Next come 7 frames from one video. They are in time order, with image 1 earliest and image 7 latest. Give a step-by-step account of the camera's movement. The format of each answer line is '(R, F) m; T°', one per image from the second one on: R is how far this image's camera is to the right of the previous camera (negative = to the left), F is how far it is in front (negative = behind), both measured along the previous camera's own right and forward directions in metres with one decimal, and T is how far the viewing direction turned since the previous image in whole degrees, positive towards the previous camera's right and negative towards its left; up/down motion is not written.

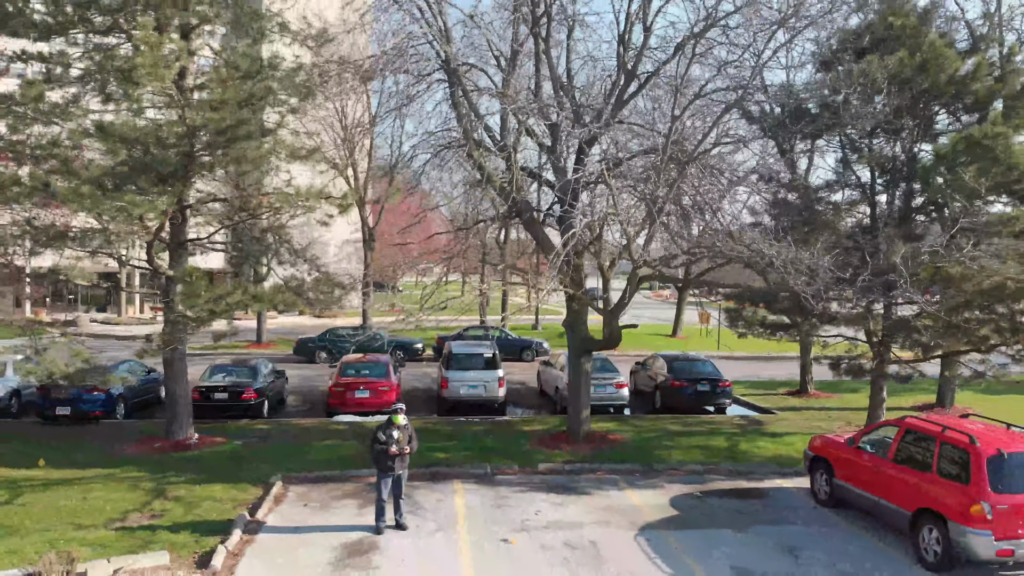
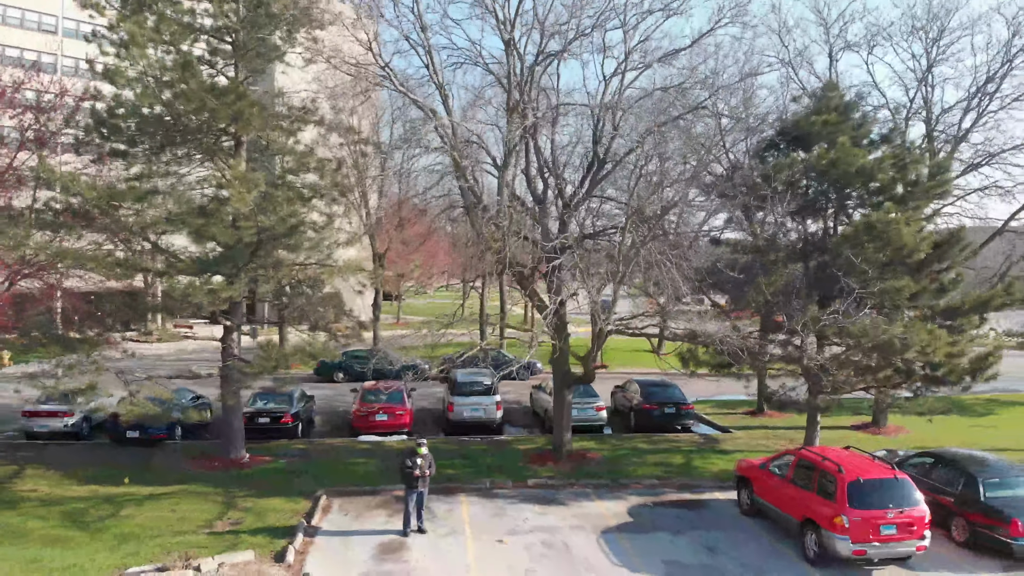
(+0.1, -2.4) m; 0°
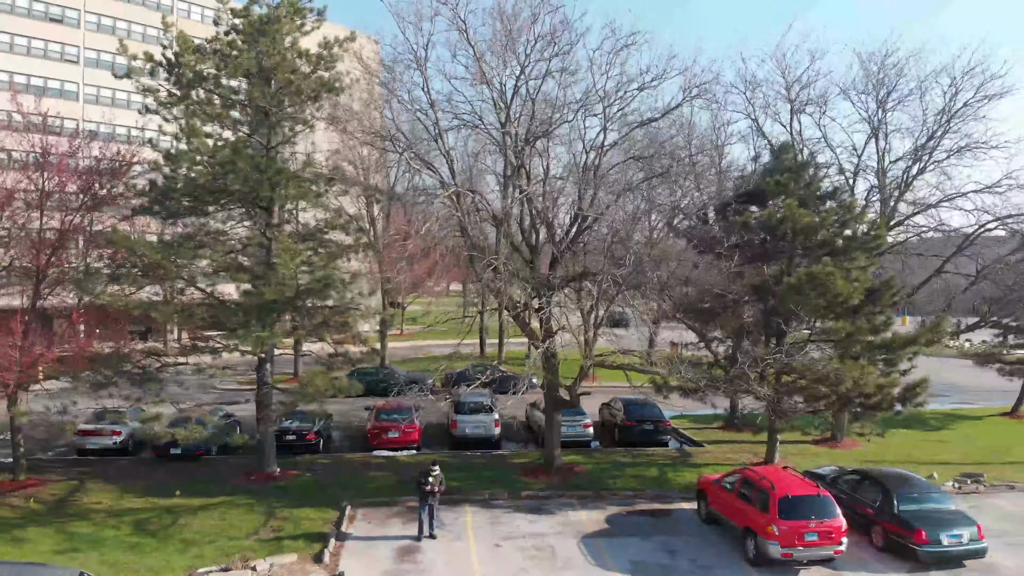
(+0.1, -2.0) m; 0°
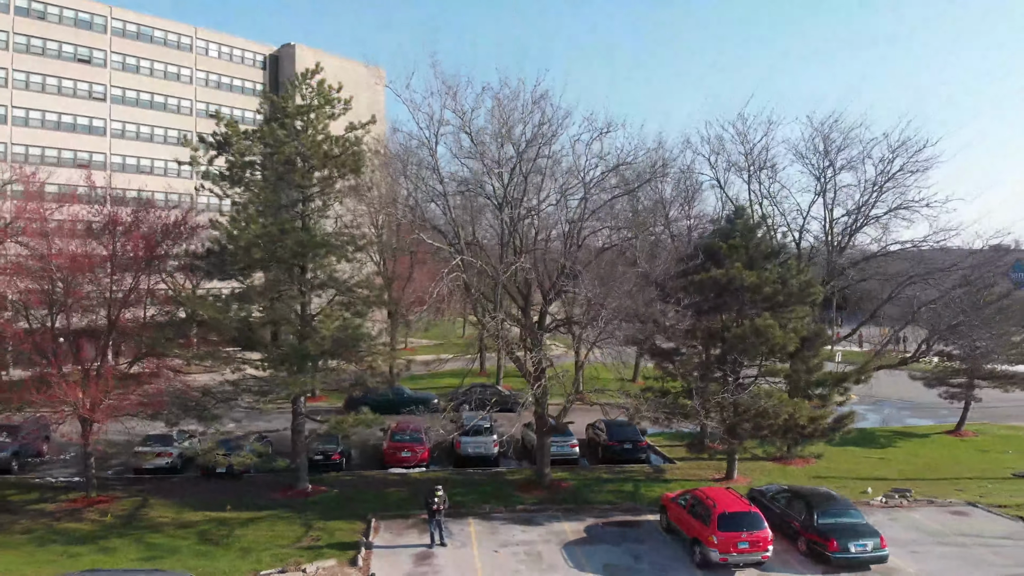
(+0.1, -2.8) m; 0°
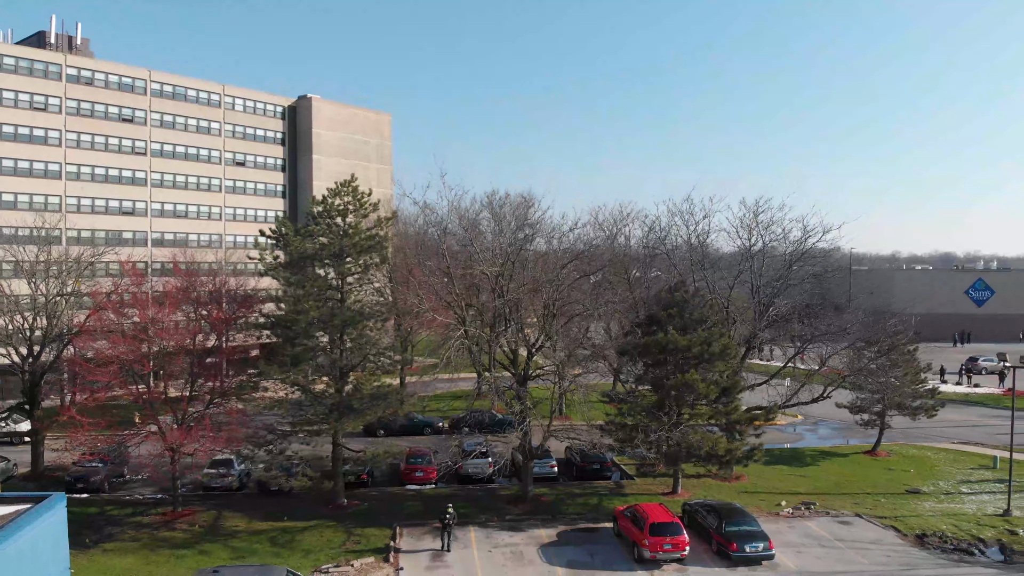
(+0.2, -5.3) m; 0°
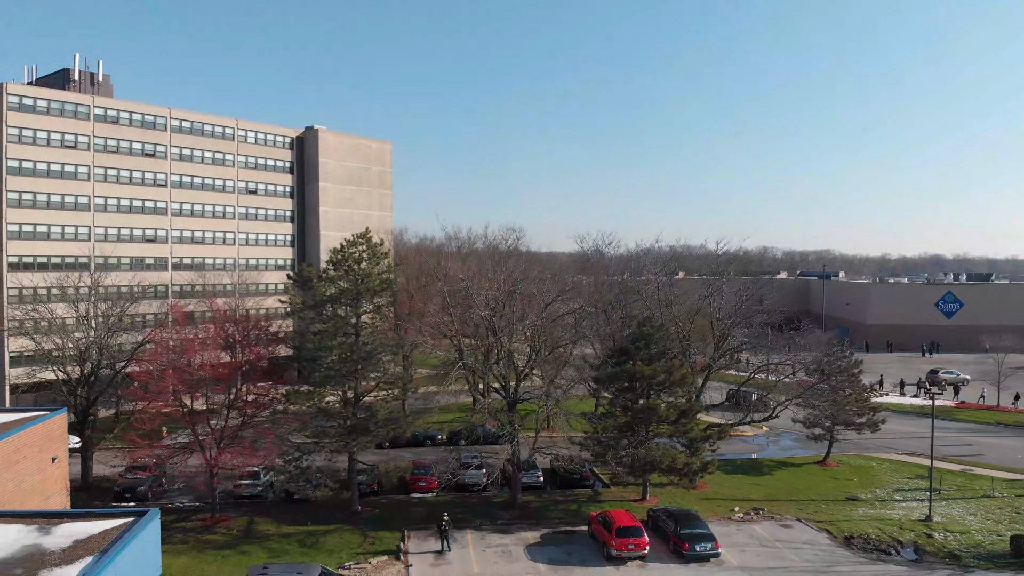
(+0.1, -3.9) m; 0°
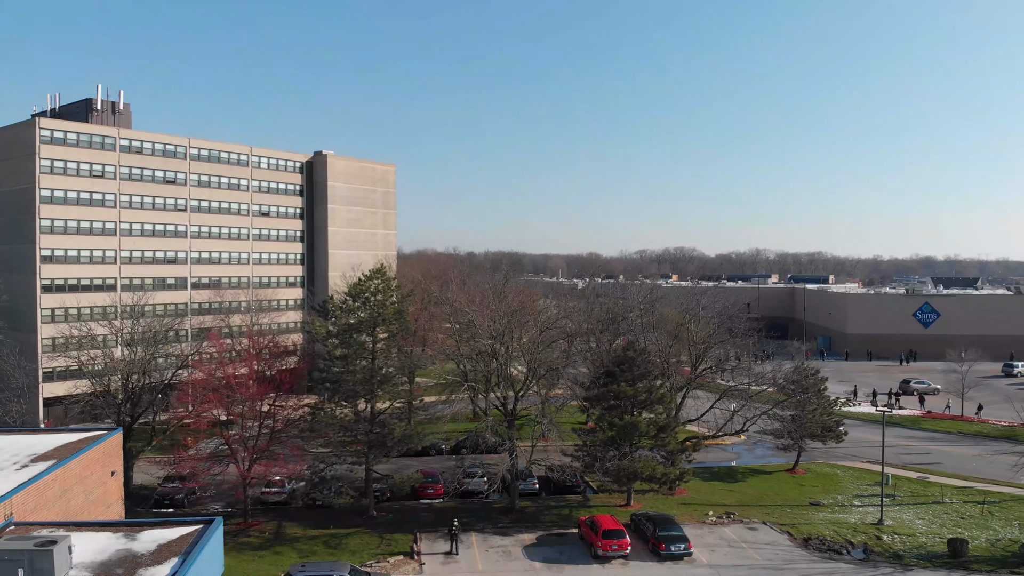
(-0.1, -3.5) m; 0°
